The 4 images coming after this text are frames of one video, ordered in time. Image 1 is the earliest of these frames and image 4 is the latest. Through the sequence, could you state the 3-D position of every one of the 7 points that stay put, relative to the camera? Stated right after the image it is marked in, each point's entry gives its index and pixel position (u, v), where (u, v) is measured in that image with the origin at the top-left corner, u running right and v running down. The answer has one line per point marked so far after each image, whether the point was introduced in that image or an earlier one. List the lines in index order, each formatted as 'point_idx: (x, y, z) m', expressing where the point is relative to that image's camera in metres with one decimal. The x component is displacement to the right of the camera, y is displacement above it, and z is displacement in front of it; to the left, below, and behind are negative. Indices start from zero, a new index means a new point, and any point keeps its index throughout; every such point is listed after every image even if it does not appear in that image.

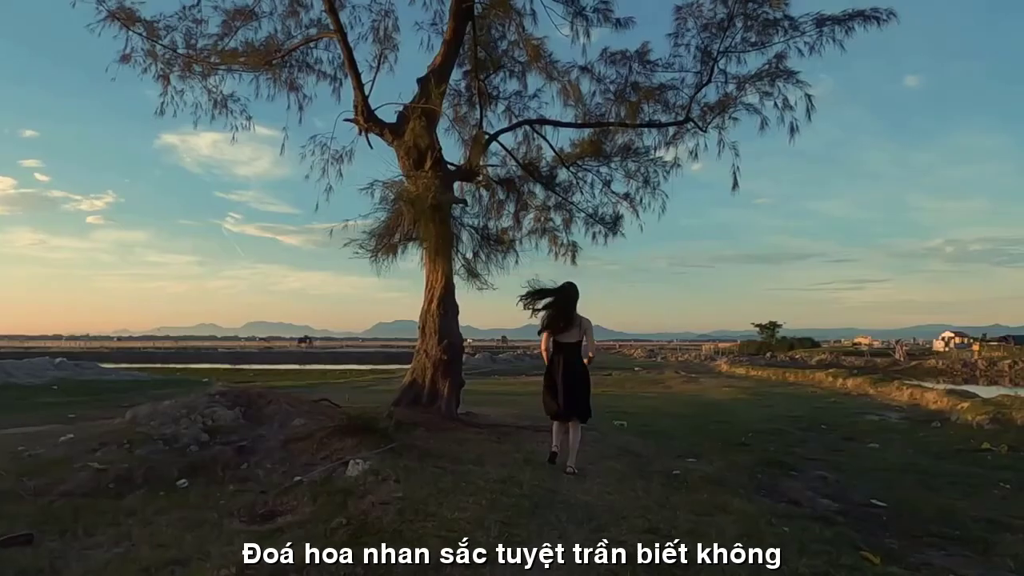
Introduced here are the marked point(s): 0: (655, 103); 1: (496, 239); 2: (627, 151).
0: (+1.8, +2.3, +10.2) m
1: (-0.2, +0.6, +10.3) m
2: (+1.6, +1.8, +10.9) m
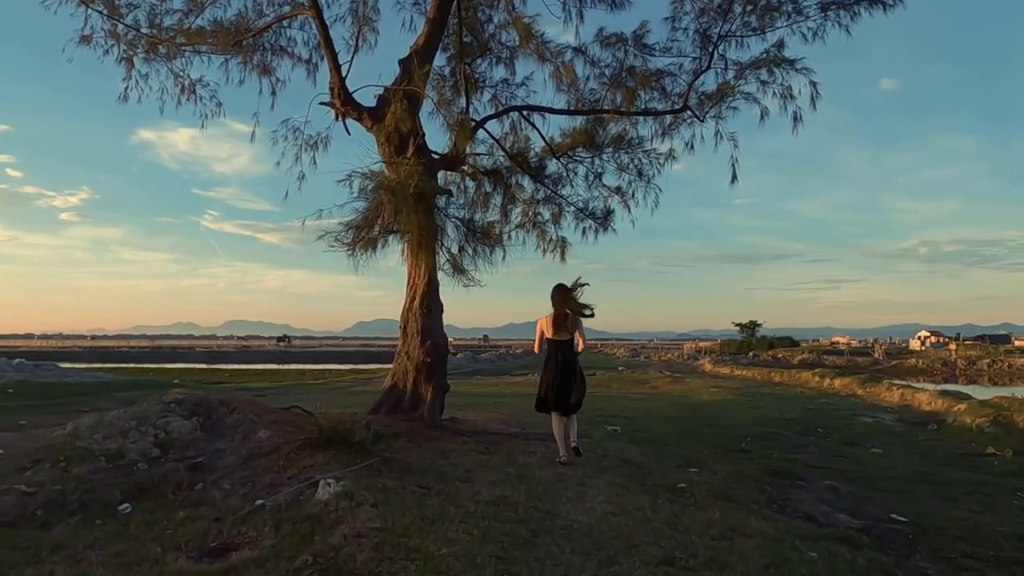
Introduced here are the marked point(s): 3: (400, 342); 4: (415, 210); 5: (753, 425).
0: (+1.7, +2.4, +9.6) m
1: (-0.4, +0.6, +9.6) m
2: (+1.4, +1.9, +10.3) m
3: (-1.2, -0.6, +8.3) m
4: (-0.9, +0.7, +7.7) m
5: (+3.9, -2.2, +13.1) m
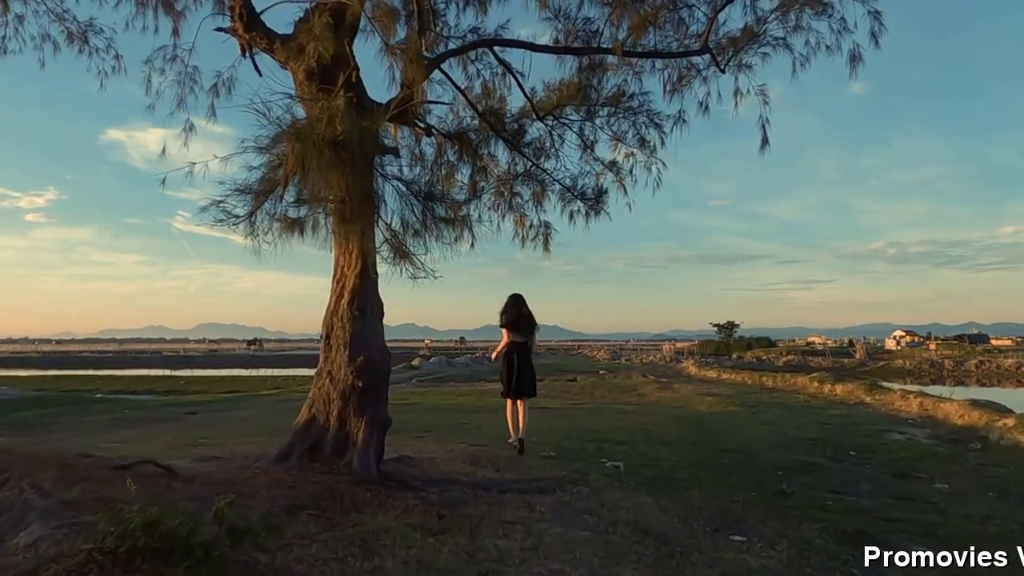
0: (+1.4, +2.4, +7.3) m
1: (-0.6, +0.7, +7.3) m
2: (+1.1, +1.9, +8.0) m
3: (-1.4, -0.5, +5.9) m
4: (-1.1, +0.8, +5.3) m
5: (+3.5, -2.2, +10.8) m
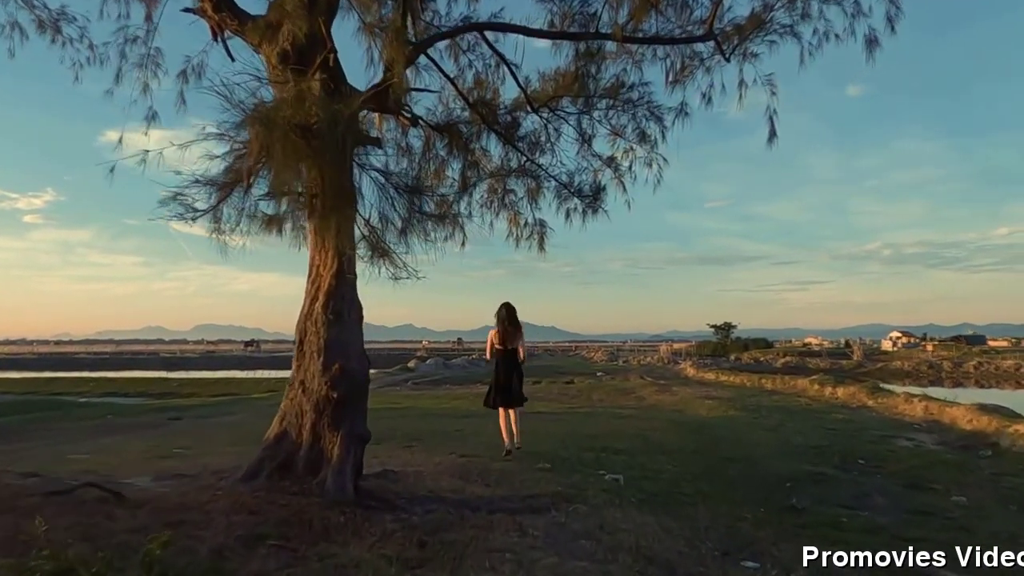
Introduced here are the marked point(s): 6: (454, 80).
0: (+1.3, +2.4, +6.8) m
1: (-0.7, +0.7, +6.8) m
2: (+1.0, +1.9, +7.5) m
3: (-1.5, -0.5, +5.4) m
4: (-1.2, +0.8, +4.8) m
5: (+3.5, -2.2, +10.3) m
6: (-0.6, +2.0, +7.7) m
